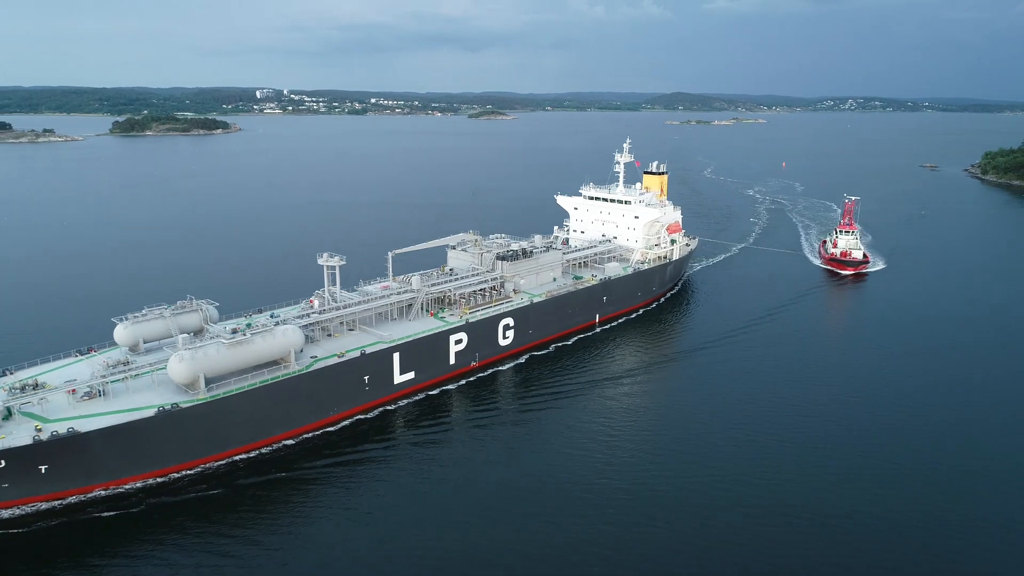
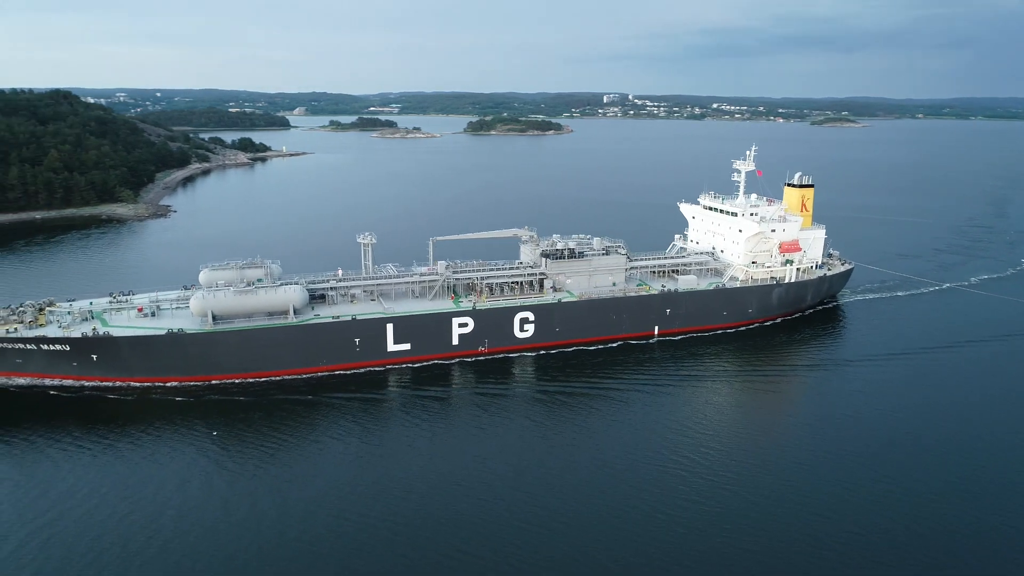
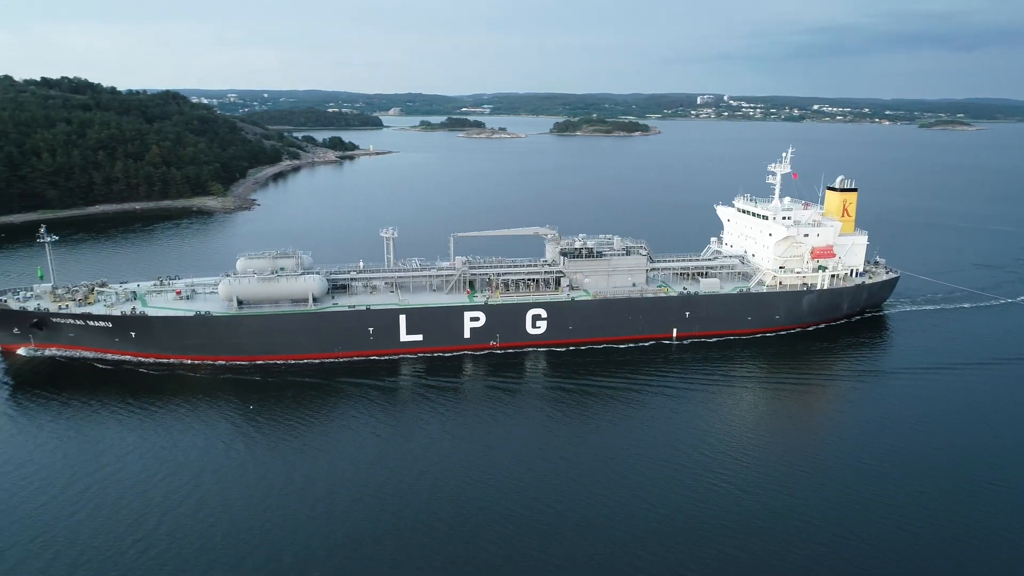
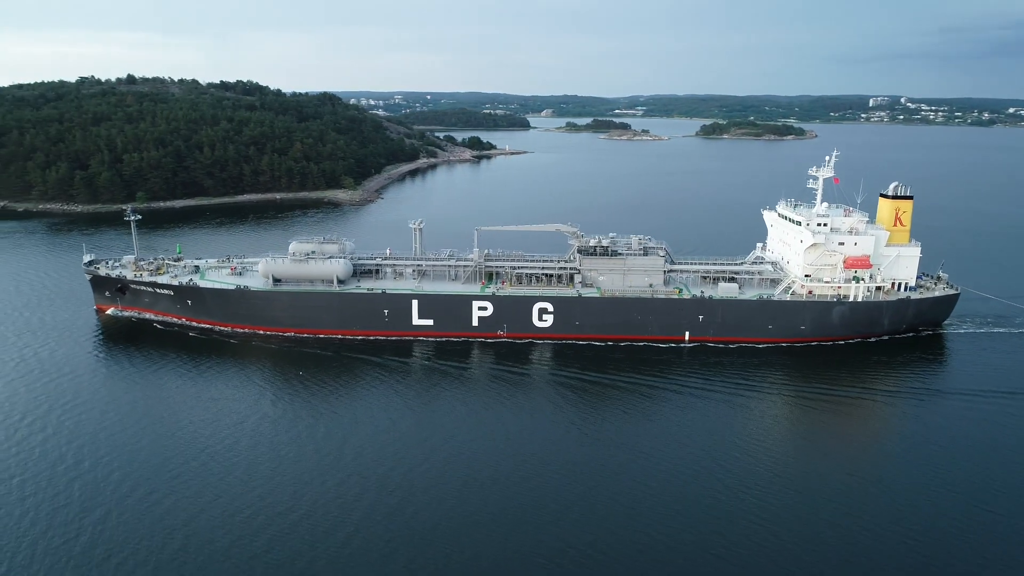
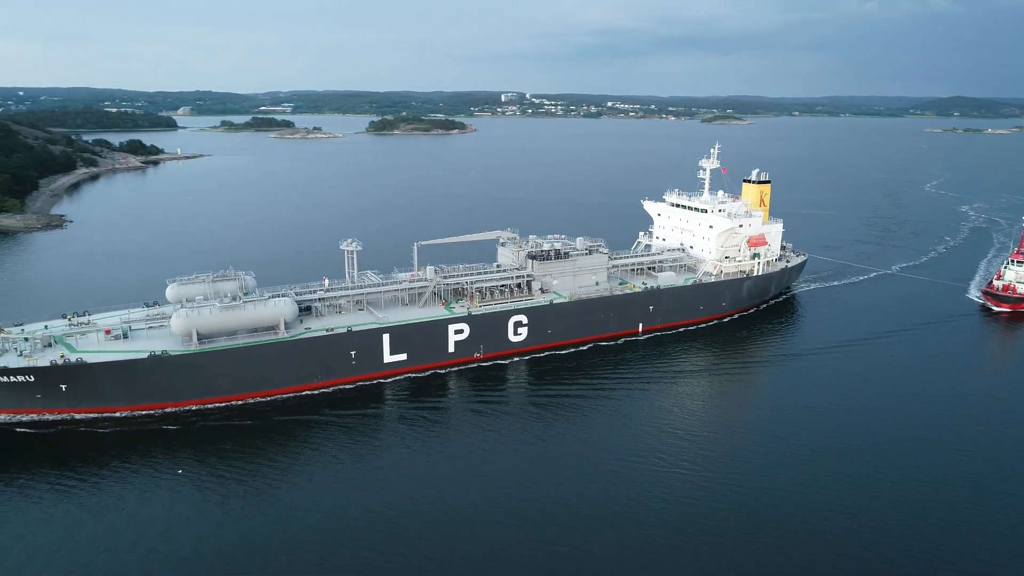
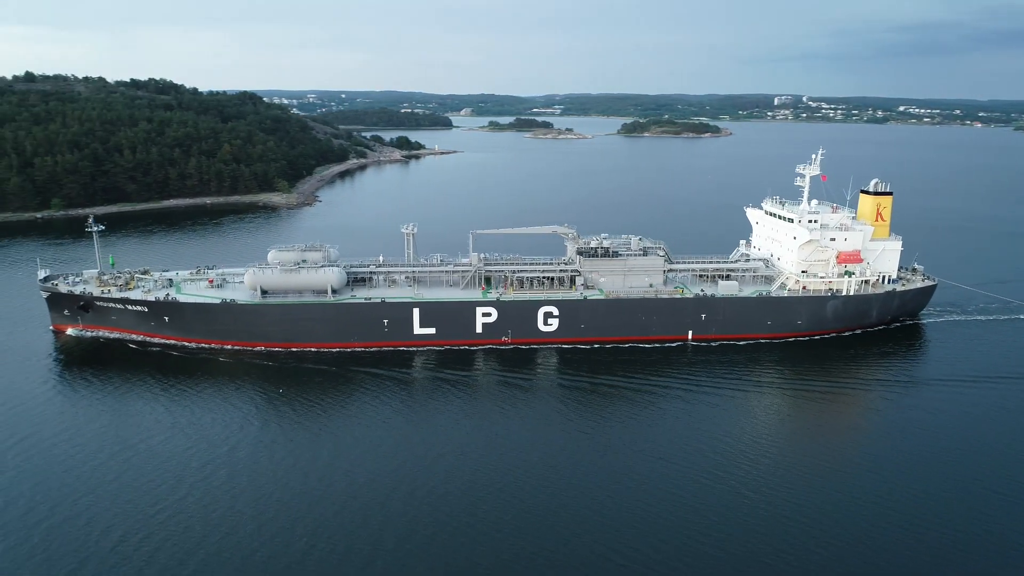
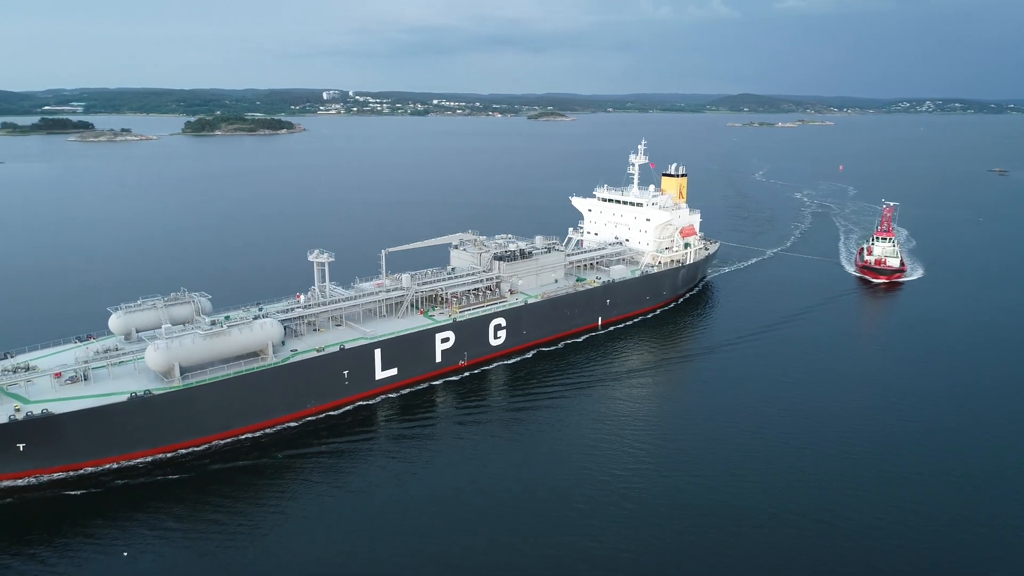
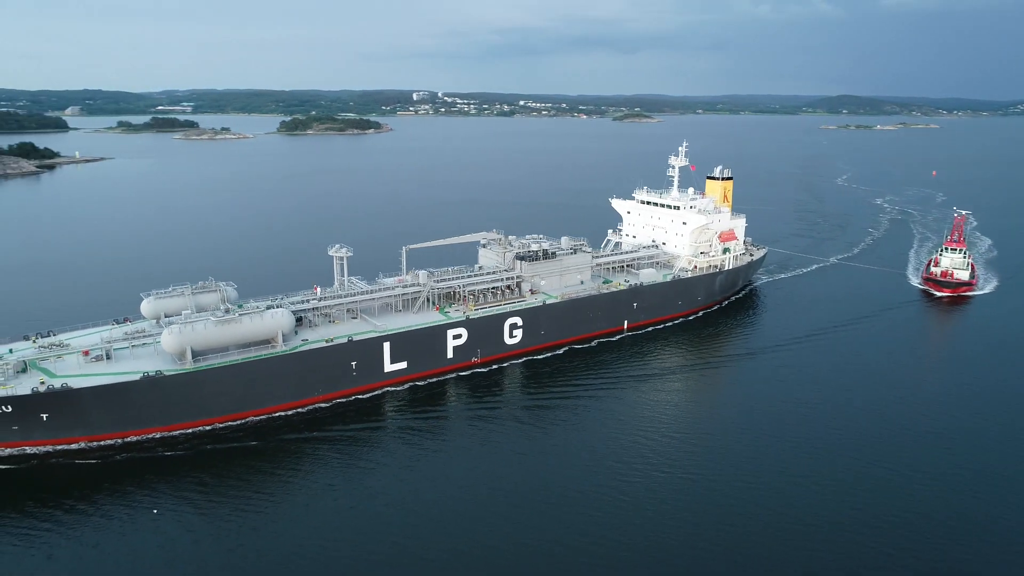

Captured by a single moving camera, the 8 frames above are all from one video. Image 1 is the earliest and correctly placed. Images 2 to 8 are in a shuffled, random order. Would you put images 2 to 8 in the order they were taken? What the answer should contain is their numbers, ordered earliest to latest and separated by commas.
7, 8, 5, 2, 3, 6, 4
